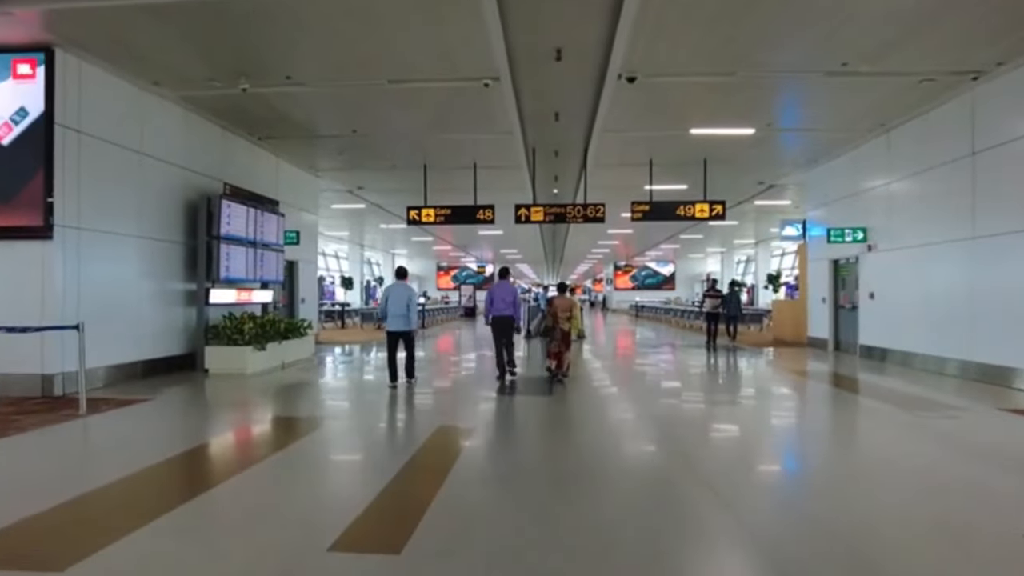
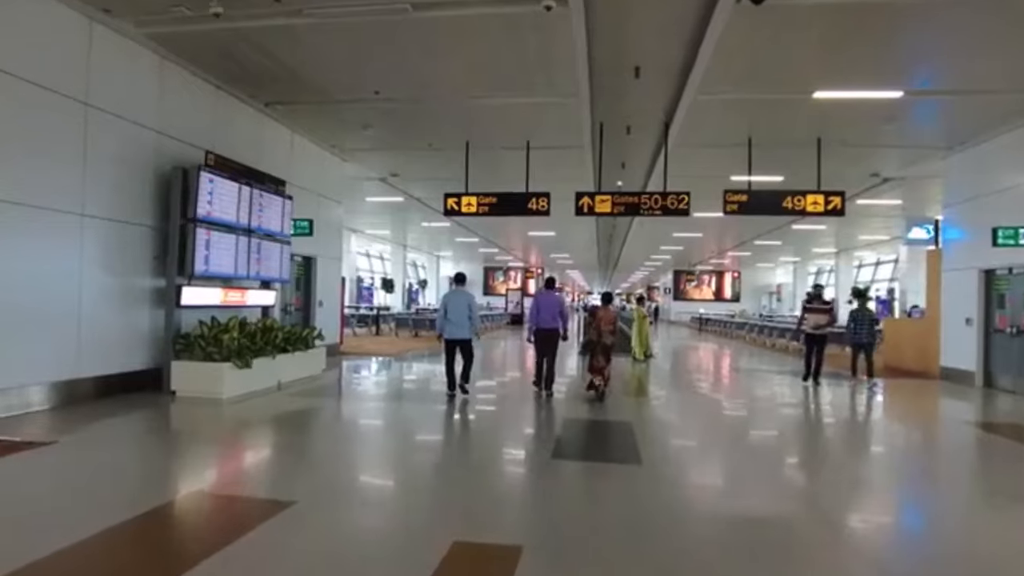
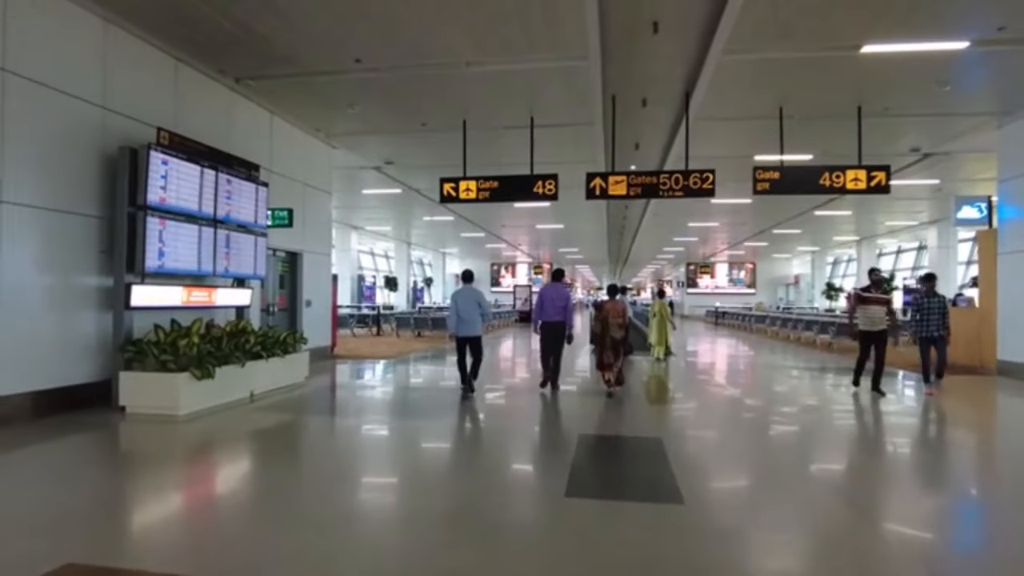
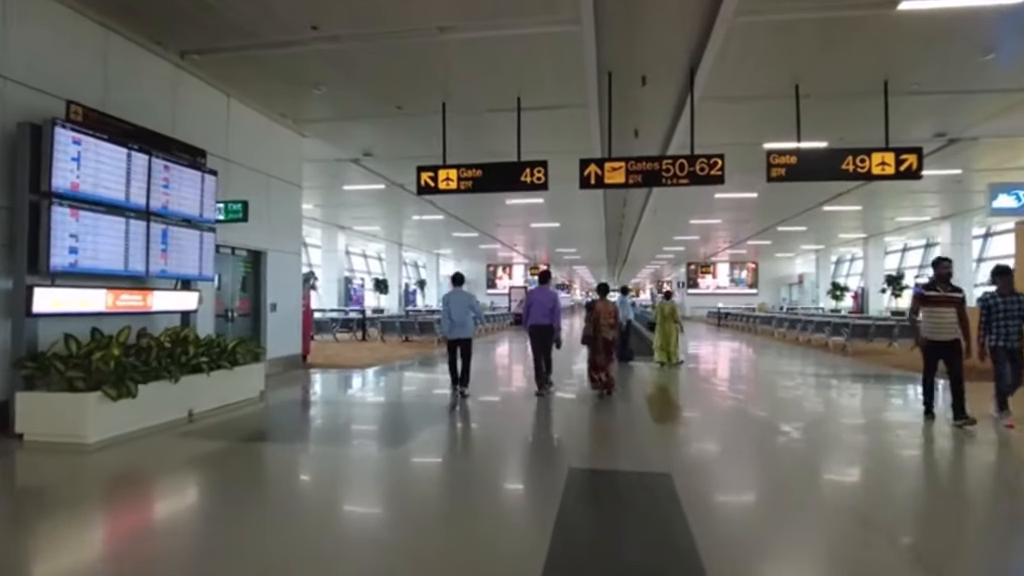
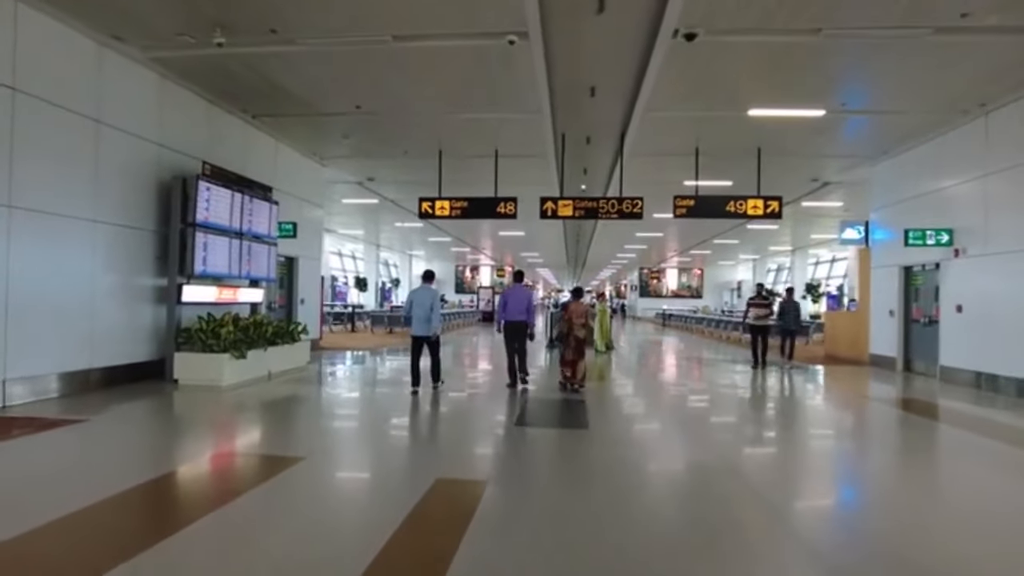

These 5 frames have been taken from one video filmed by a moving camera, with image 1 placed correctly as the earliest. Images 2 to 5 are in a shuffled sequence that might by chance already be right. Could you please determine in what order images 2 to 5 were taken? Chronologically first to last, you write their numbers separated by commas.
5, 2, 3, 4
